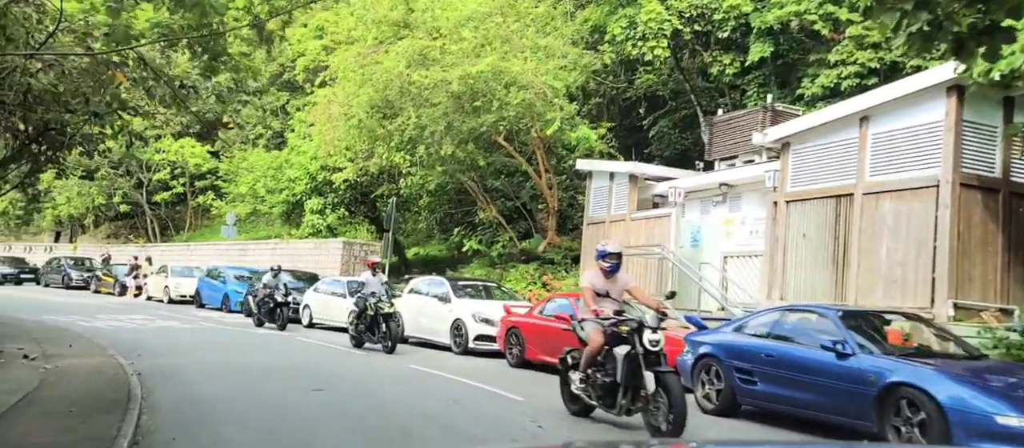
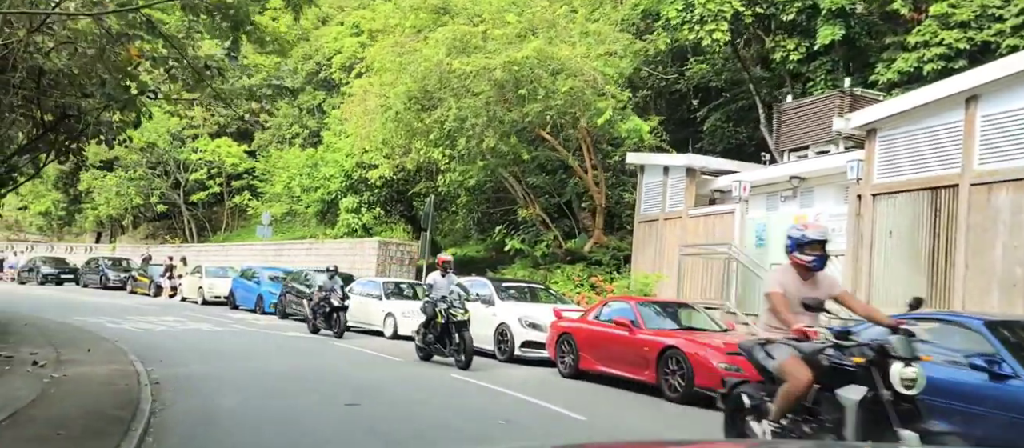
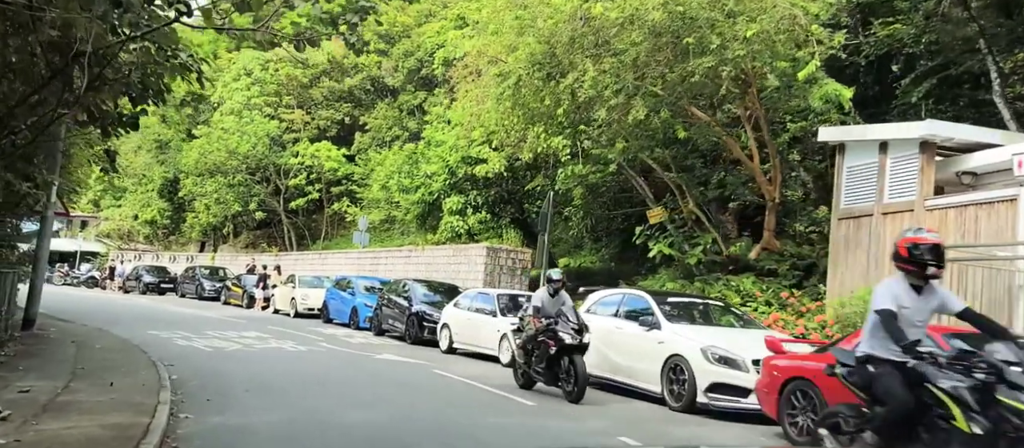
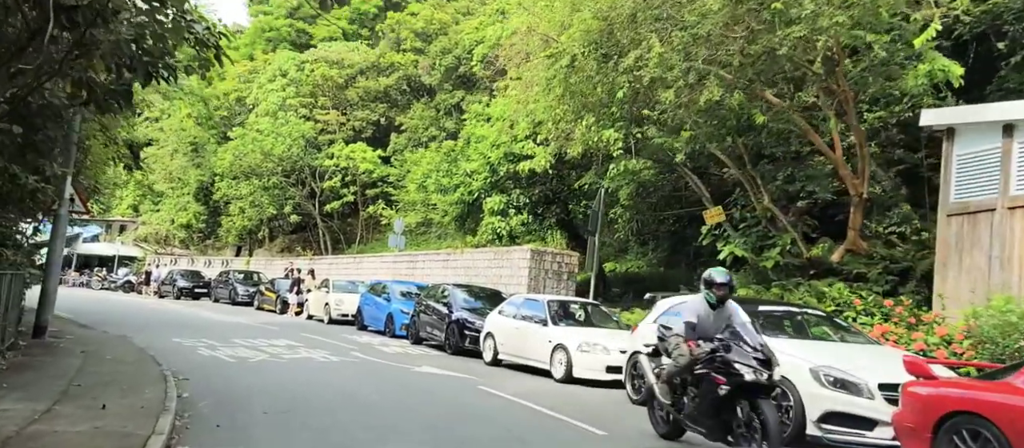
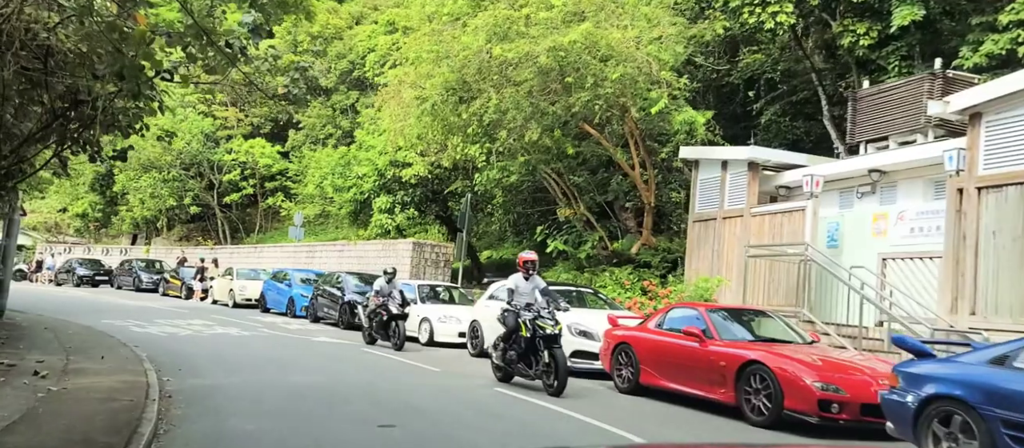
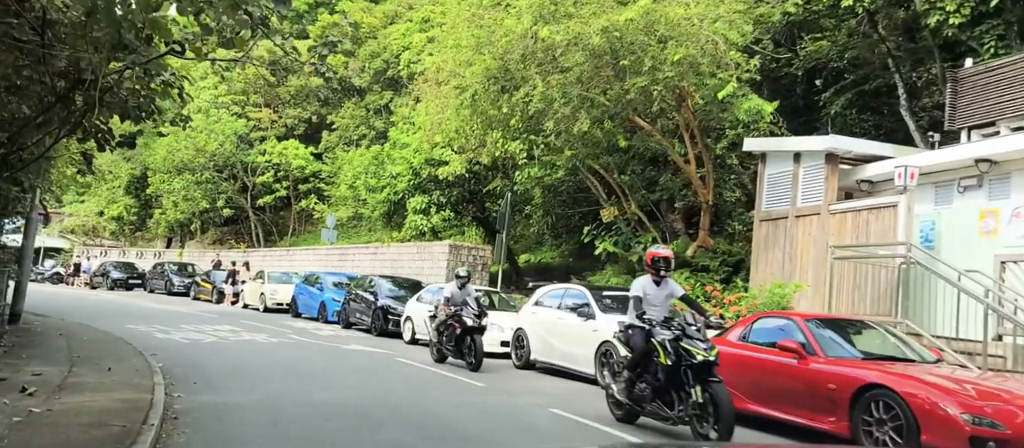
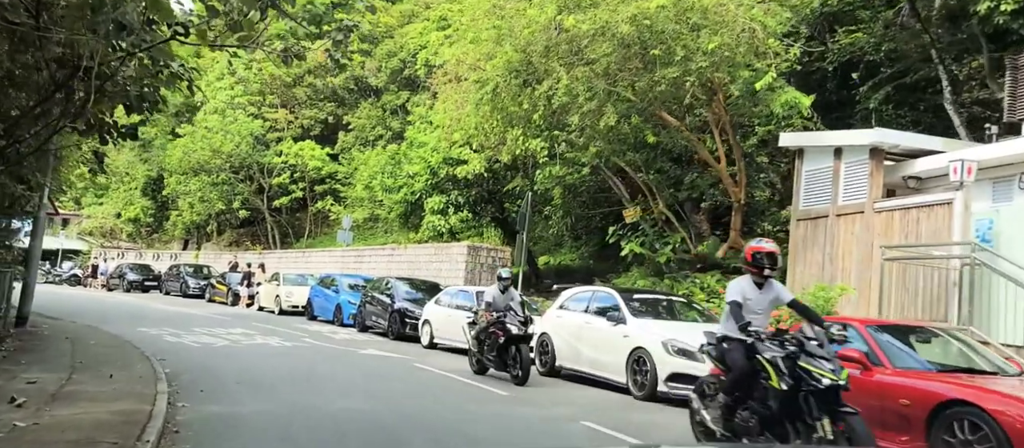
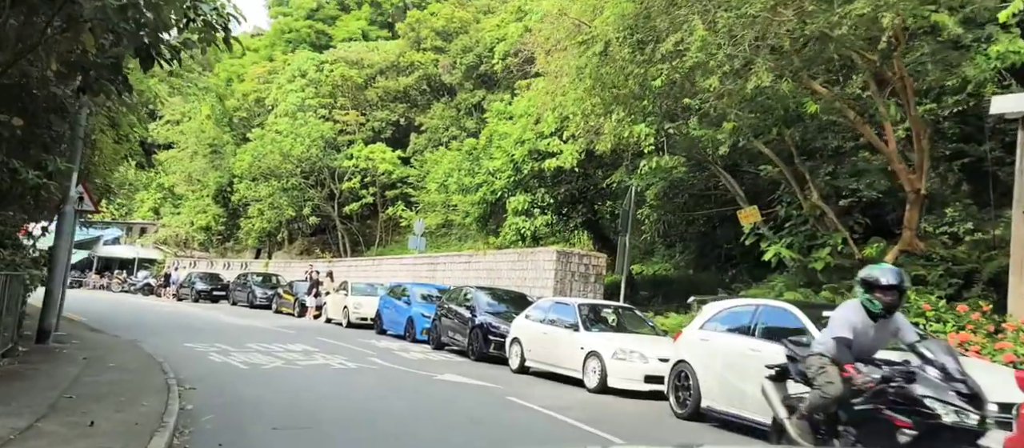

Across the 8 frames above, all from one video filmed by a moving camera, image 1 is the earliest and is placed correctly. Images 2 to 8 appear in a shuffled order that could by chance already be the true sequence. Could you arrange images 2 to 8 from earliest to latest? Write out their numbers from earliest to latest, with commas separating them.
2, 5, 6, 7, 3, 4, 8
